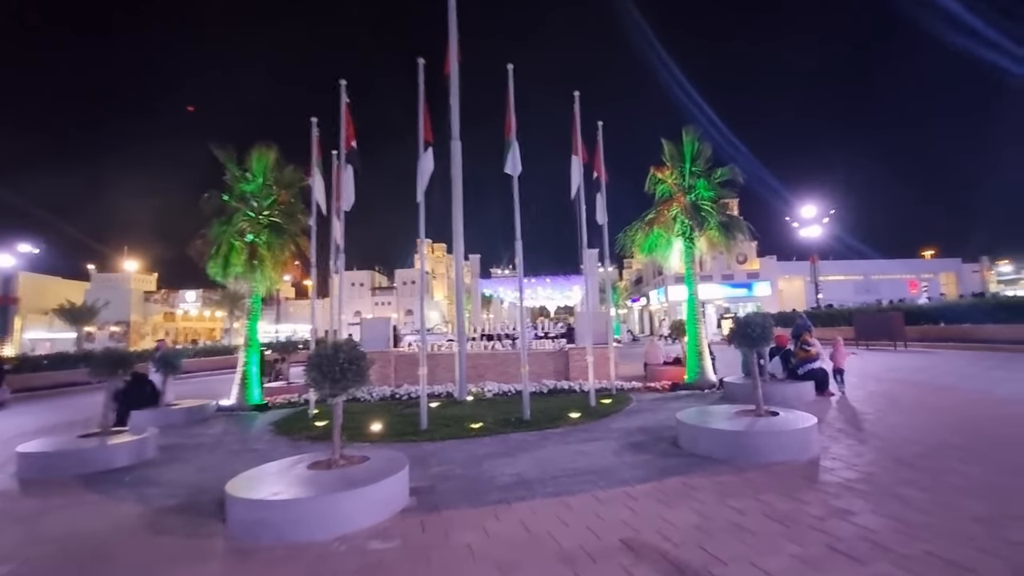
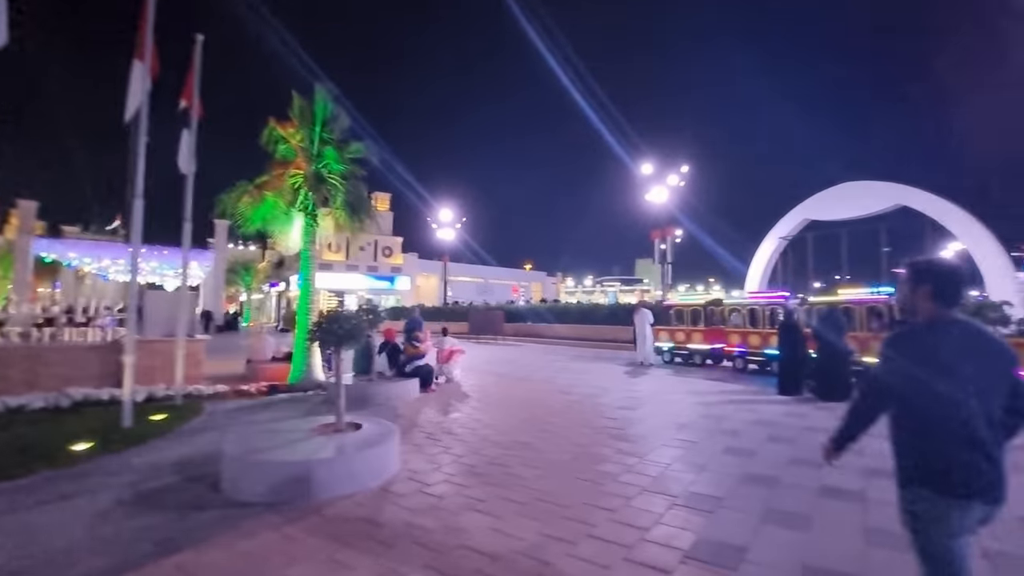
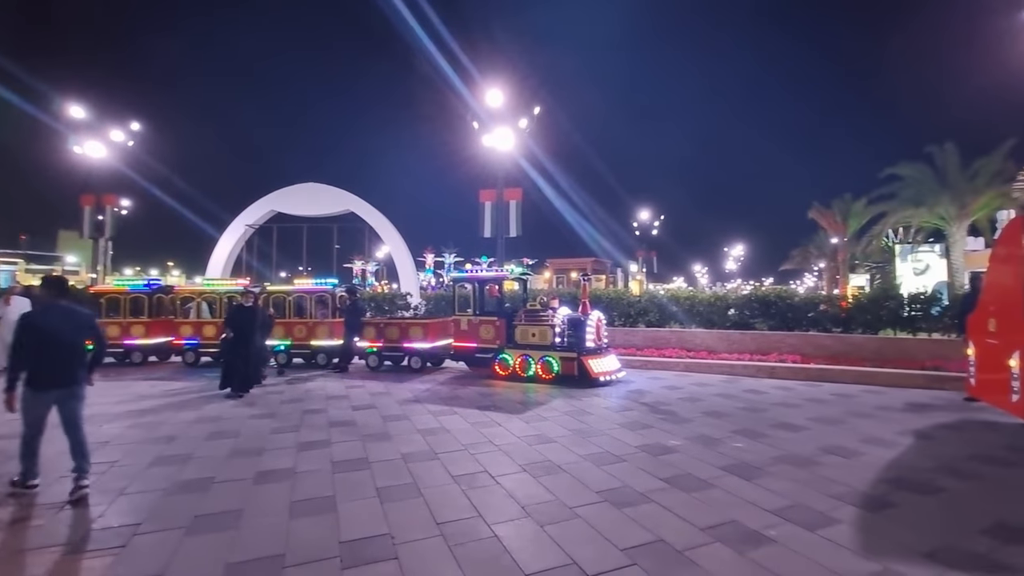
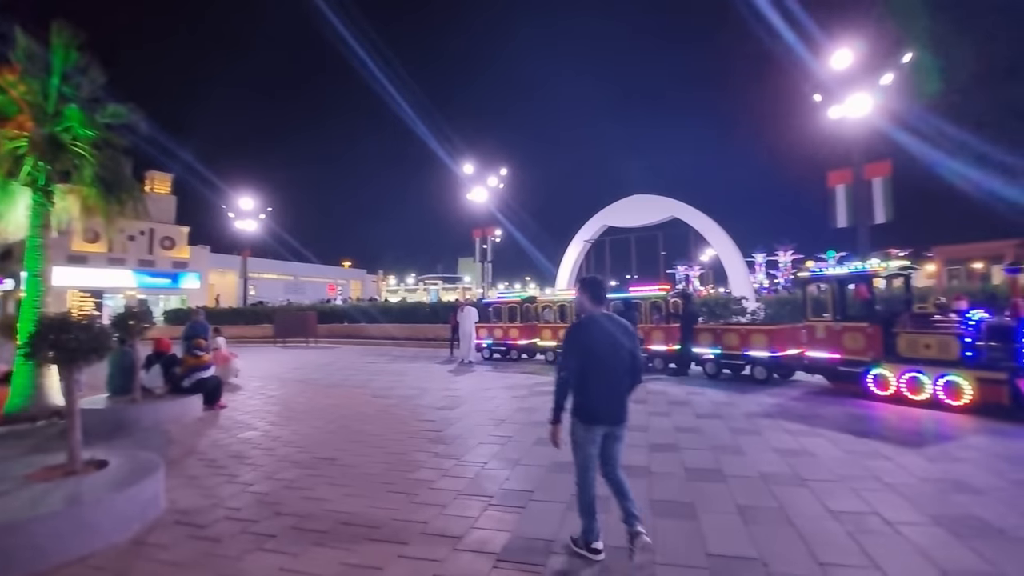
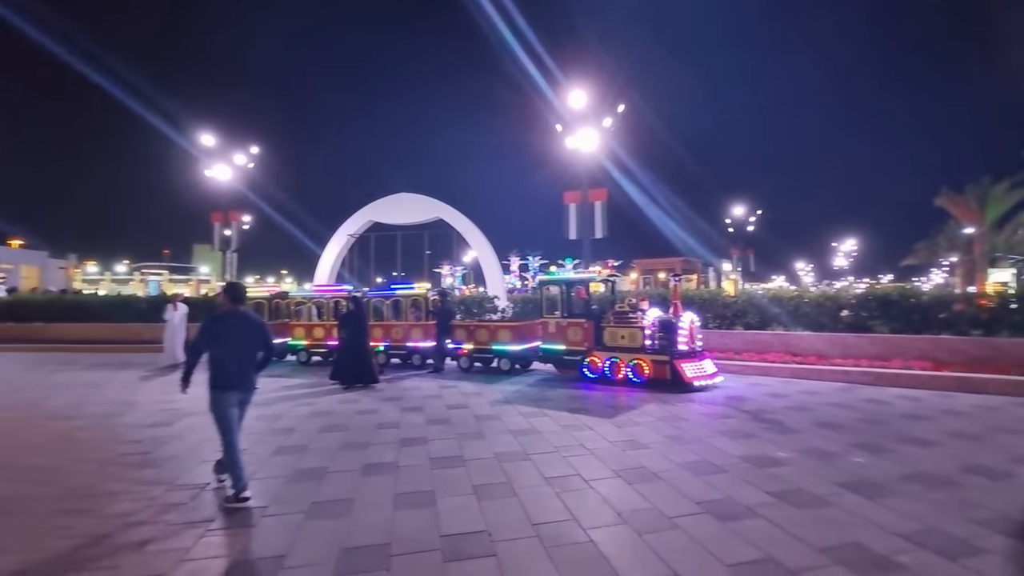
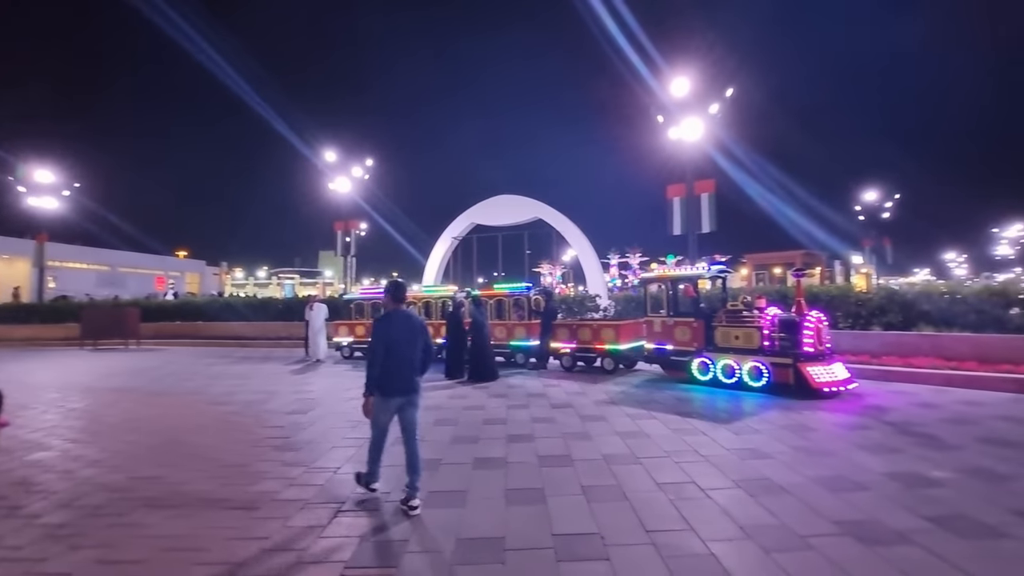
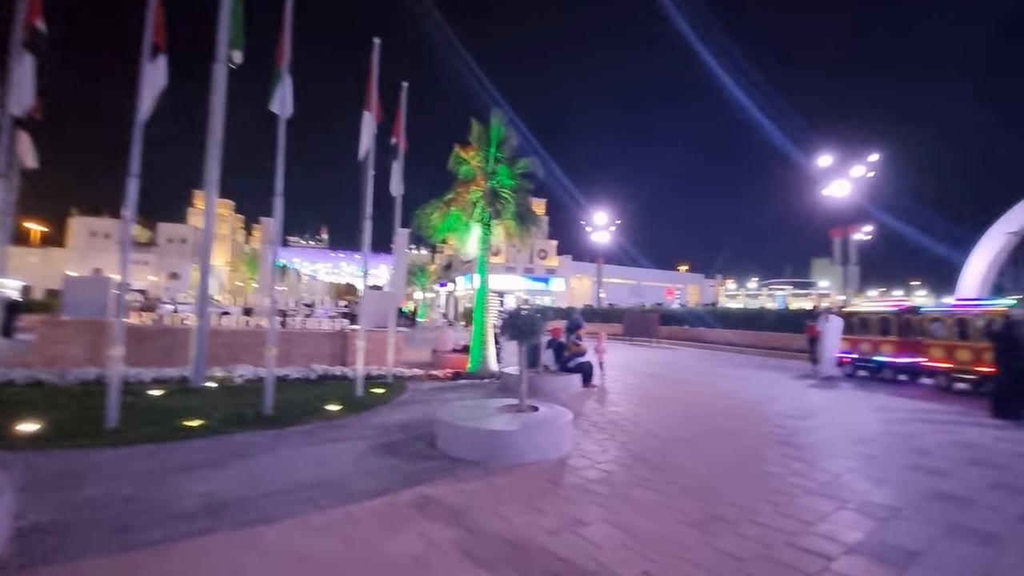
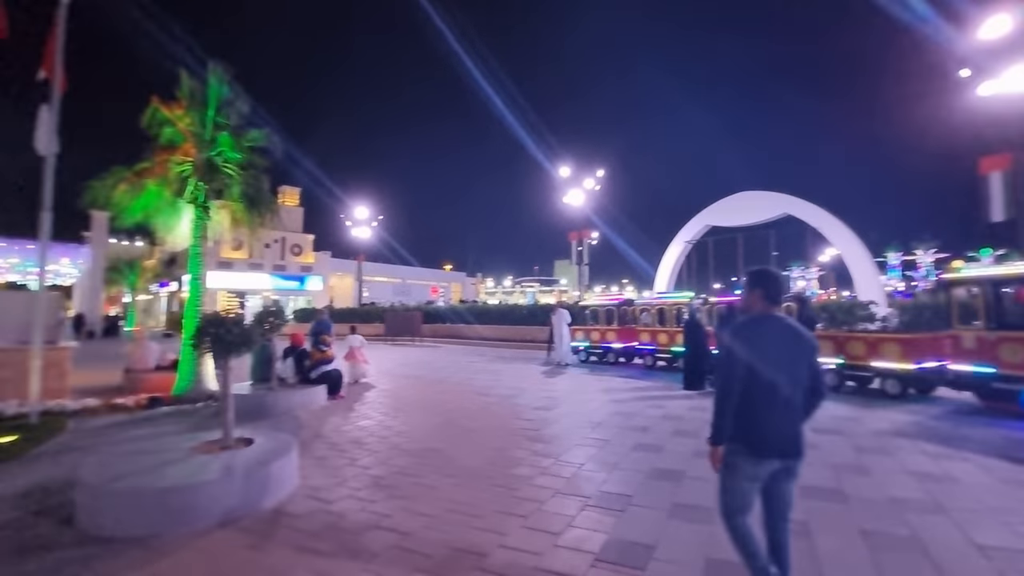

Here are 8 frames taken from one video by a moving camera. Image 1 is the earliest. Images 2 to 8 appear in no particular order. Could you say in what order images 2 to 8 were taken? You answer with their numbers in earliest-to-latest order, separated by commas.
7, 2, 8, 4, 6, 5, 3
